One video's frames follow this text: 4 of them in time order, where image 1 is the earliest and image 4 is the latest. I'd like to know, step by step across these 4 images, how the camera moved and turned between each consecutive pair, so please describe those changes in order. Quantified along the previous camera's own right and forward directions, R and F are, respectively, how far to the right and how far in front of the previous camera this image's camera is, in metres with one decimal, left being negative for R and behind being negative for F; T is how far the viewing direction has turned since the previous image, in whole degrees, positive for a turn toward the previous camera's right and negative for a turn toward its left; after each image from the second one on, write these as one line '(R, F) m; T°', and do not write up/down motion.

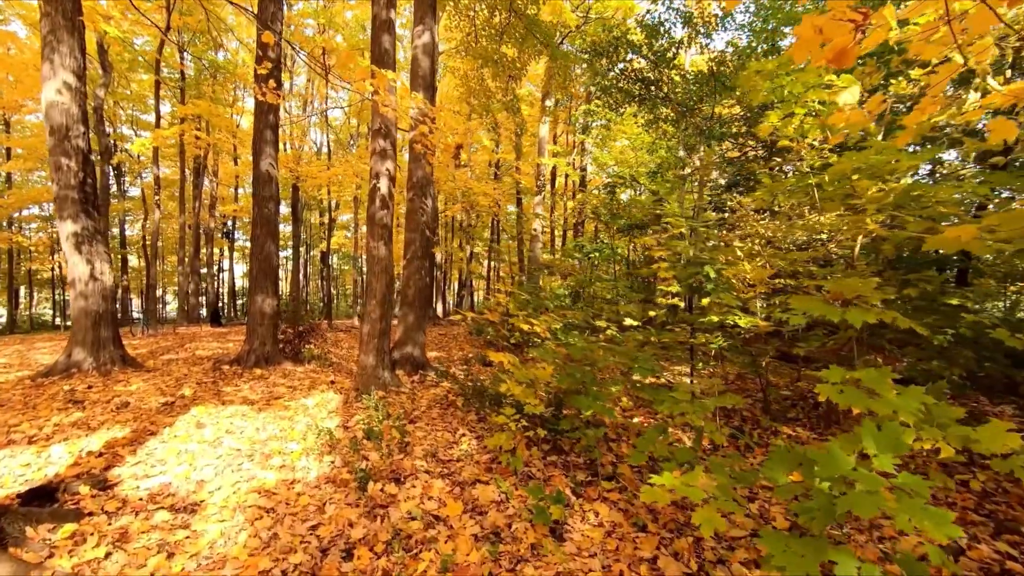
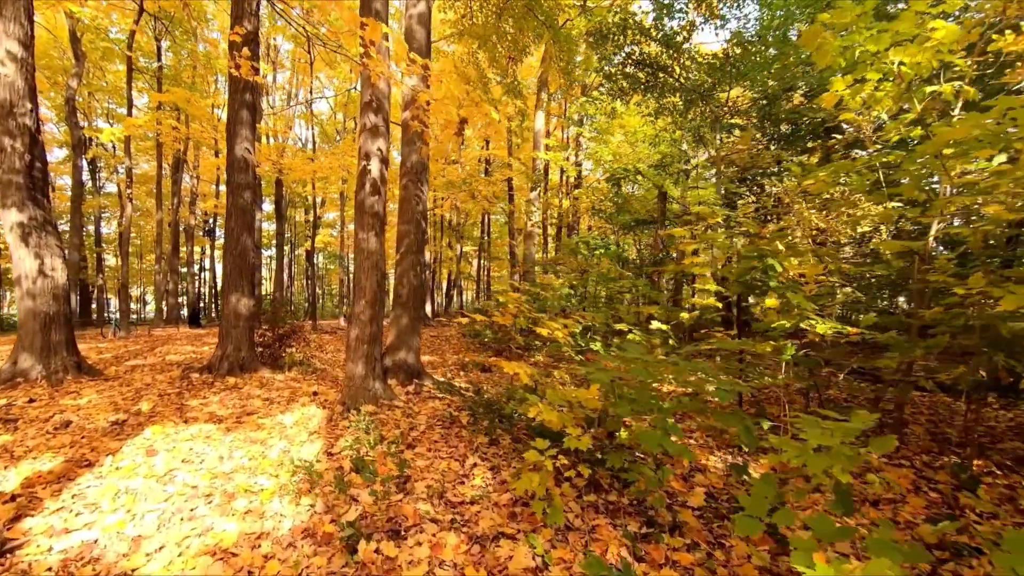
(-0.2, +0.7) m; +1°
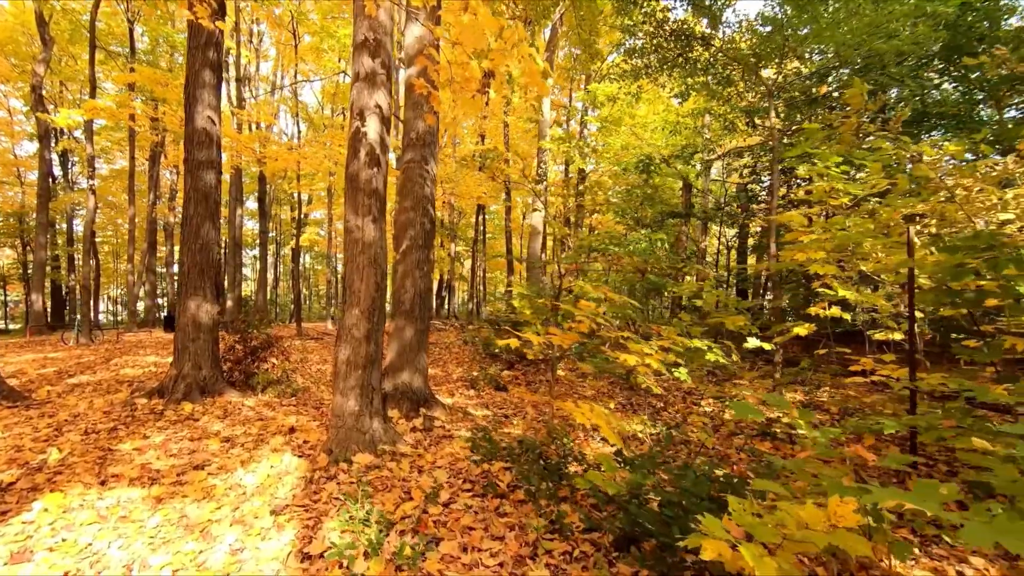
(-0.4, +1.3) m; +1°
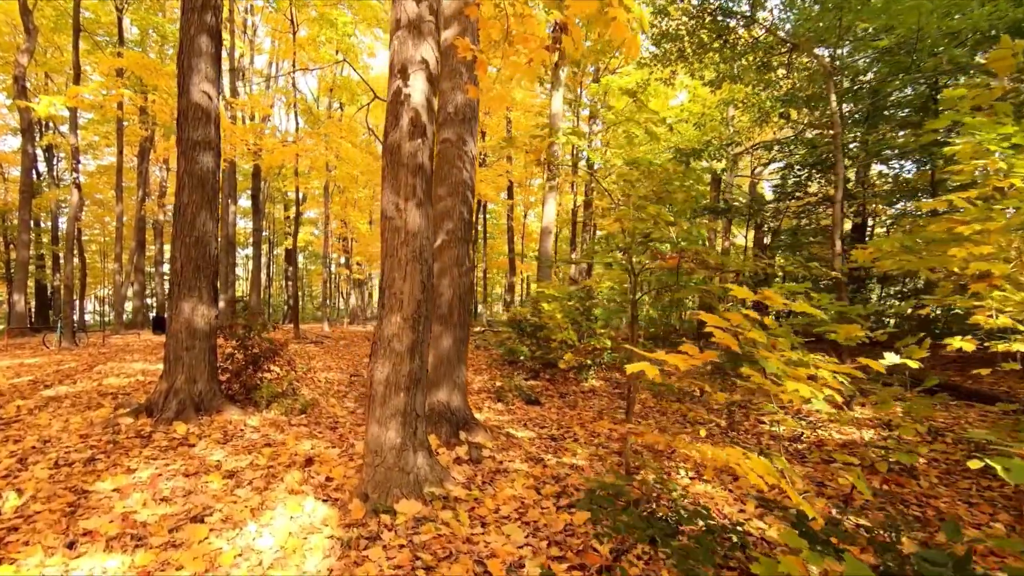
(-0.5, +0.8) m; +1°
